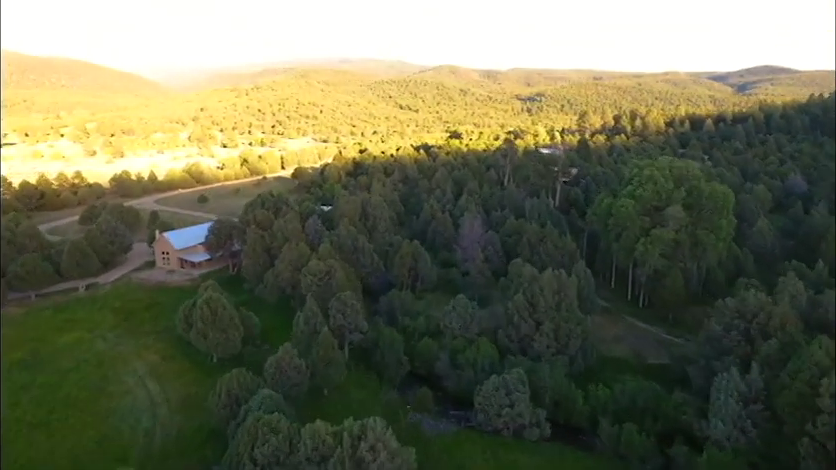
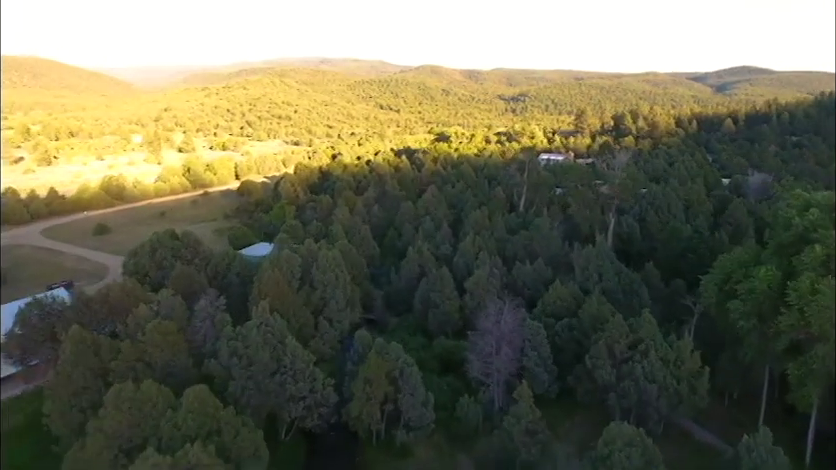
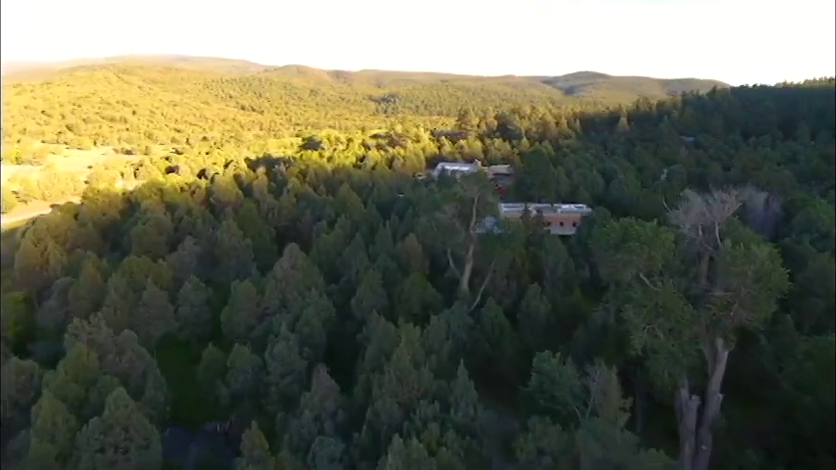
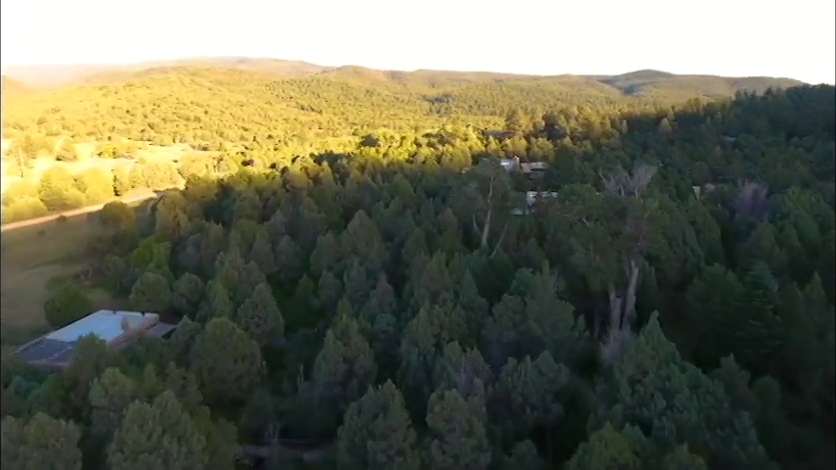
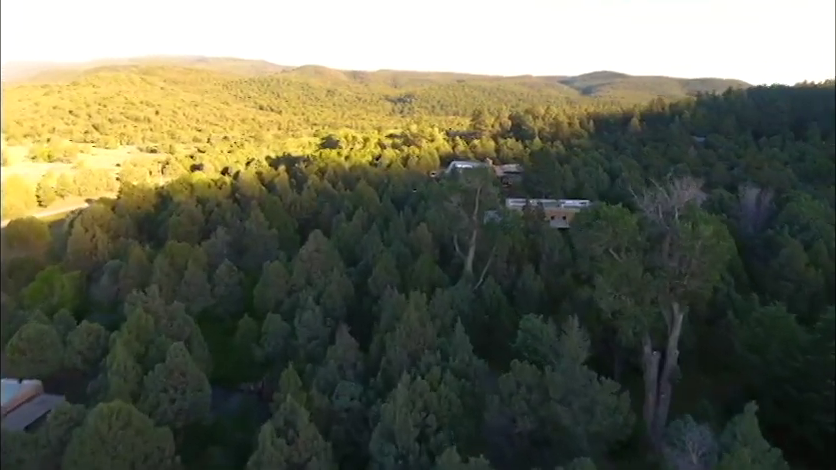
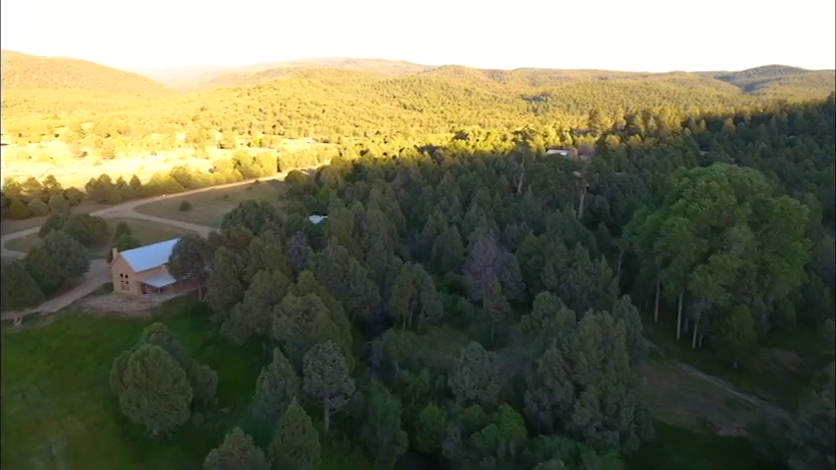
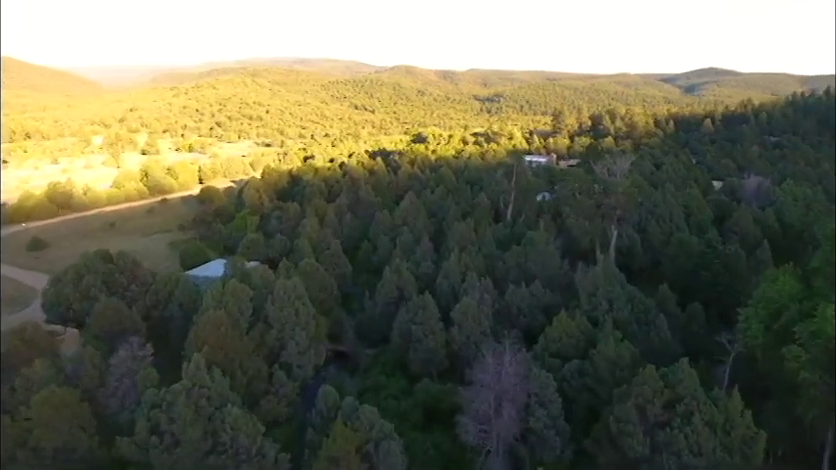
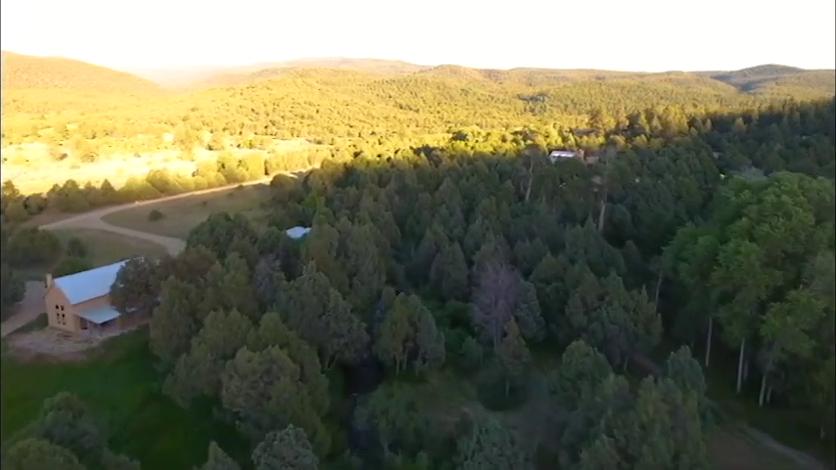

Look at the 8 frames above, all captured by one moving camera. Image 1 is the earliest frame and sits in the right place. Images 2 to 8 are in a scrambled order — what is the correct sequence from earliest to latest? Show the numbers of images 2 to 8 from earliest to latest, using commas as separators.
6, 8, 2, 7, 4, 5, 3
